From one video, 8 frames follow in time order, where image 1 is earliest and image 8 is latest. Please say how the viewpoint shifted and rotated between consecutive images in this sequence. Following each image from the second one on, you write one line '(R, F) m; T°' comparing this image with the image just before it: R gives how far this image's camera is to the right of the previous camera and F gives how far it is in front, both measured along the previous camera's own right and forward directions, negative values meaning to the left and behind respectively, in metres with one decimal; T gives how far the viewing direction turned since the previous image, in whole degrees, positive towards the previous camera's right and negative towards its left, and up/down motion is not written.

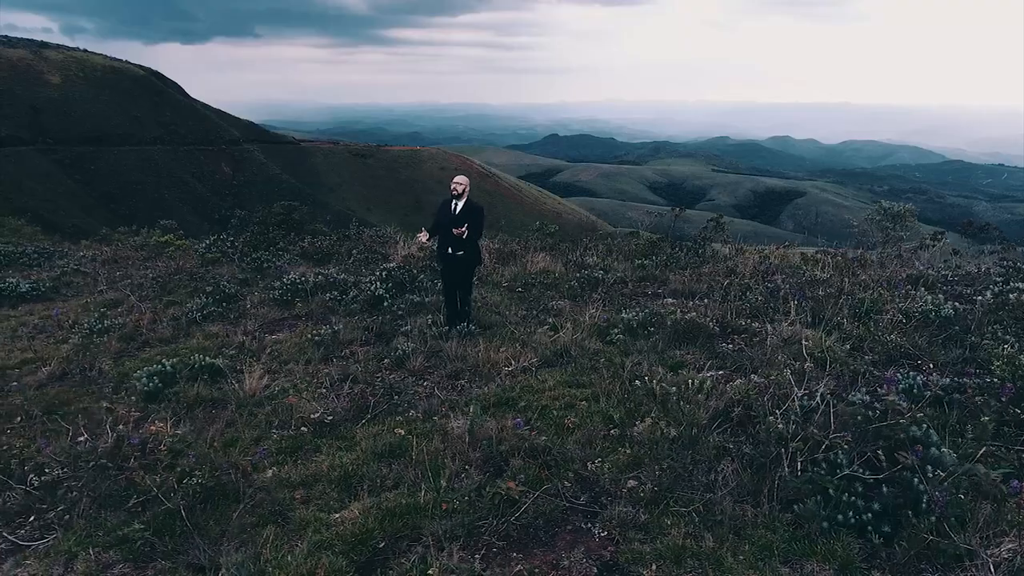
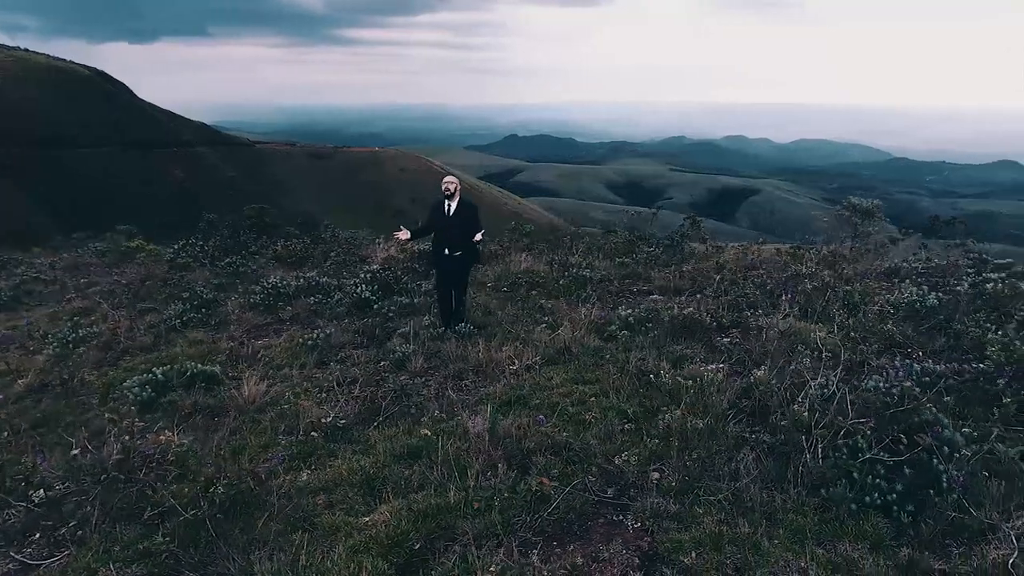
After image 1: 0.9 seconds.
(-0.4, 0.0) m; +3°
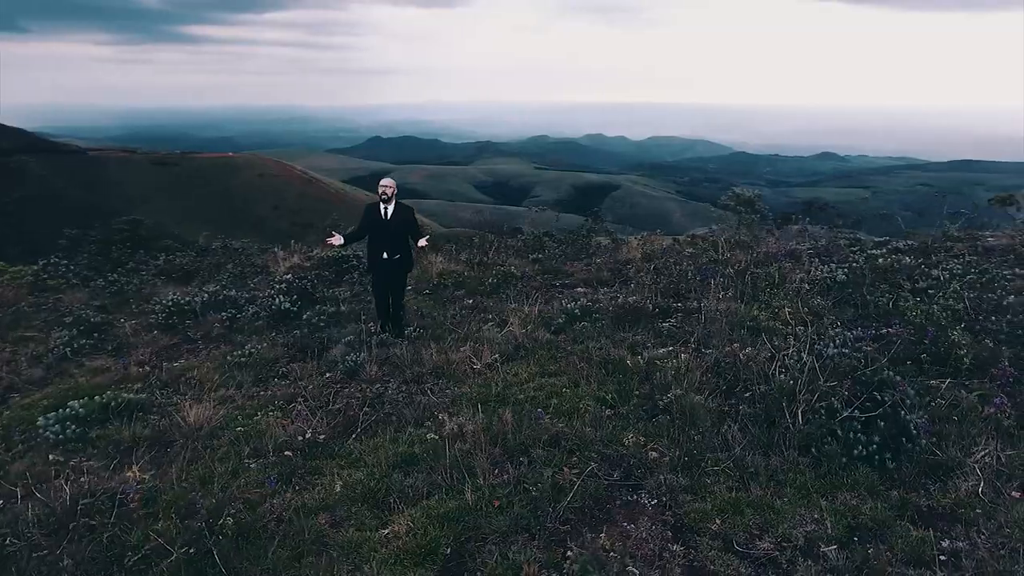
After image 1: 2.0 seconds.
(-0.7, 0.0) m; +11°
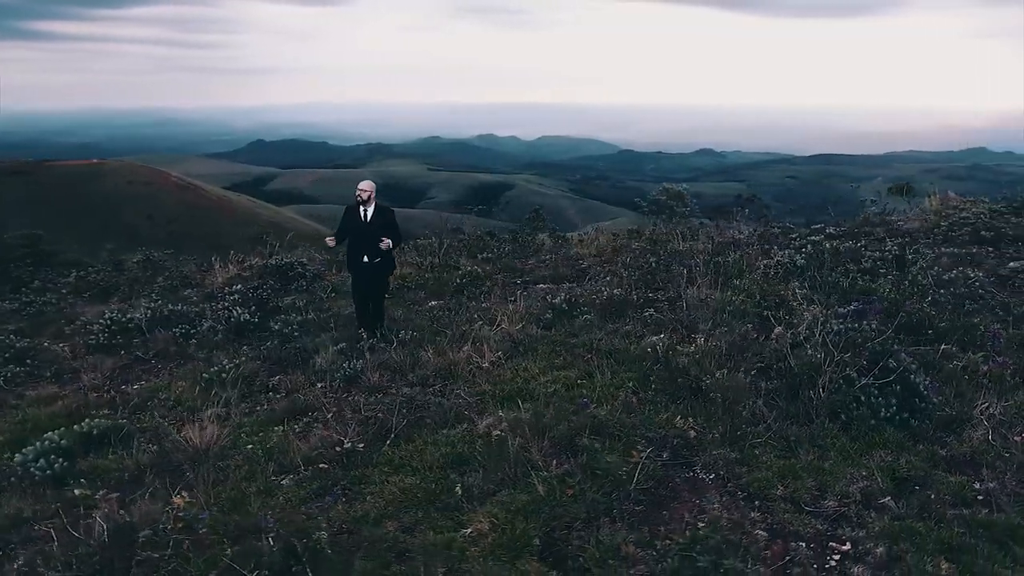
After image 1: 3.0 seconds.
(-0.9, 0.0) m; +9°
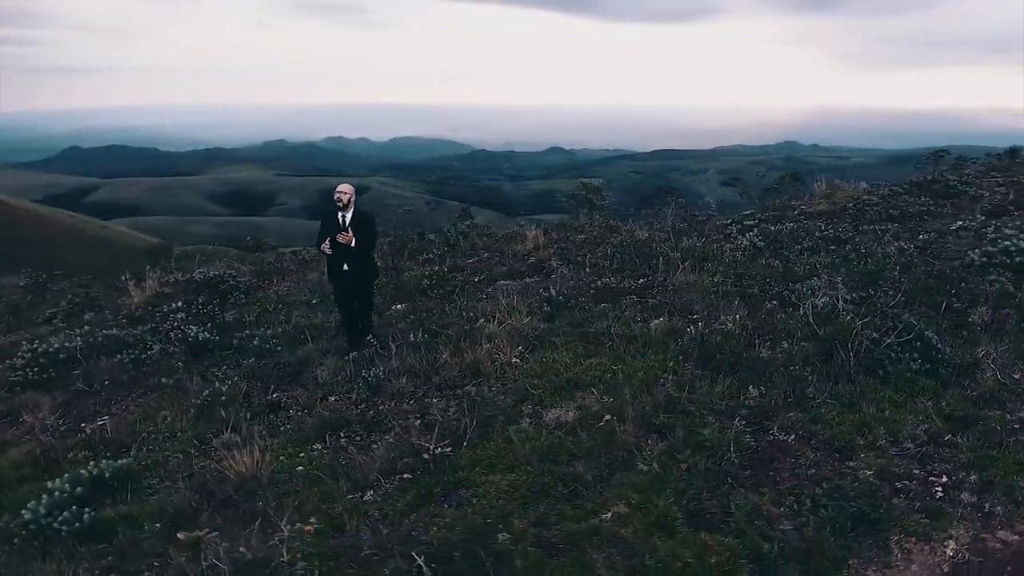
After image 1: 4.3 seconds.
(-1.4, +0.1) m; +12°
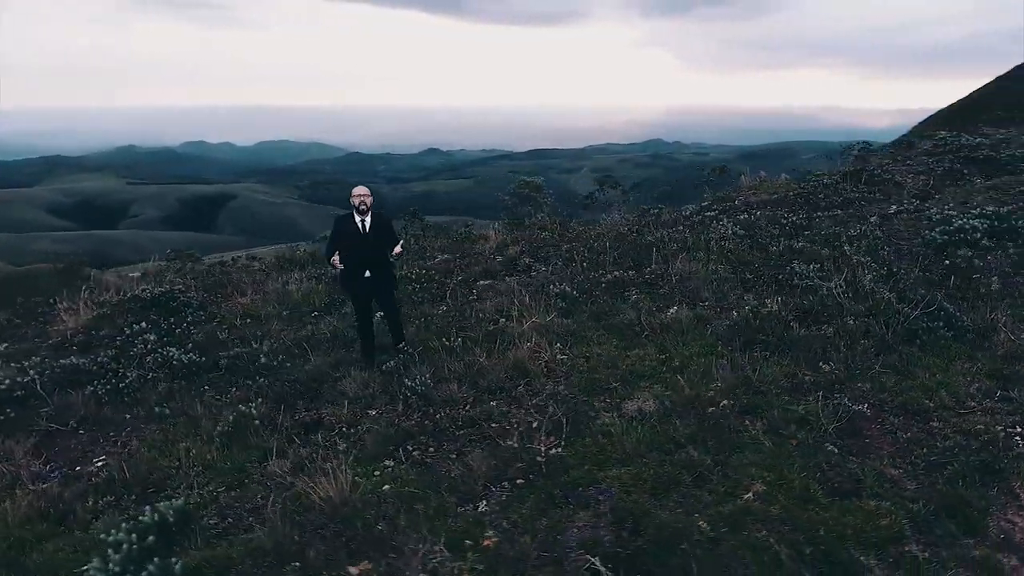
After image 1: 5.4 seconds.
(-1.4, +0.2) m; +11°
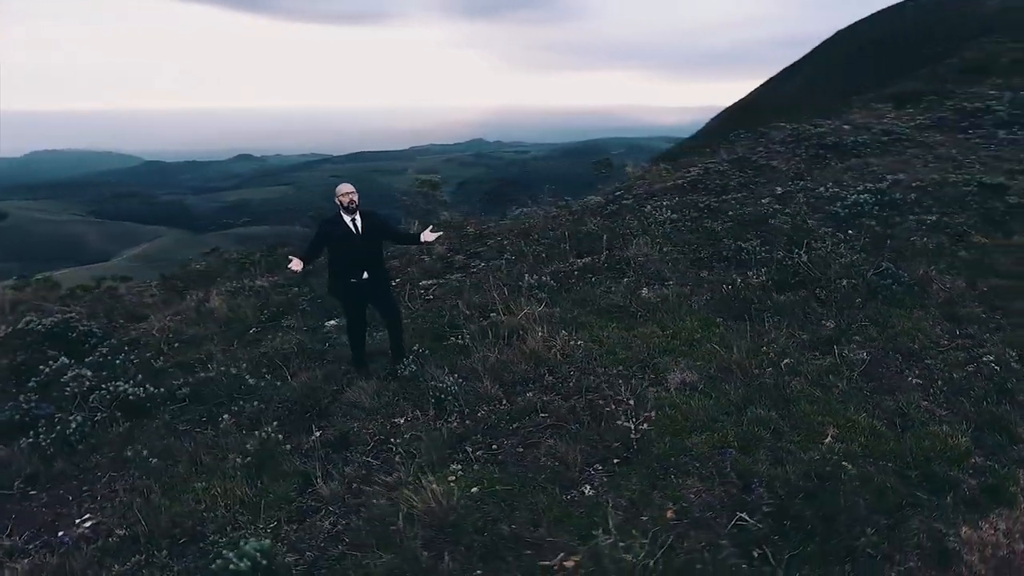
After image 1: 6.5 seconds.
(-1.6, +0.2) m; +15°
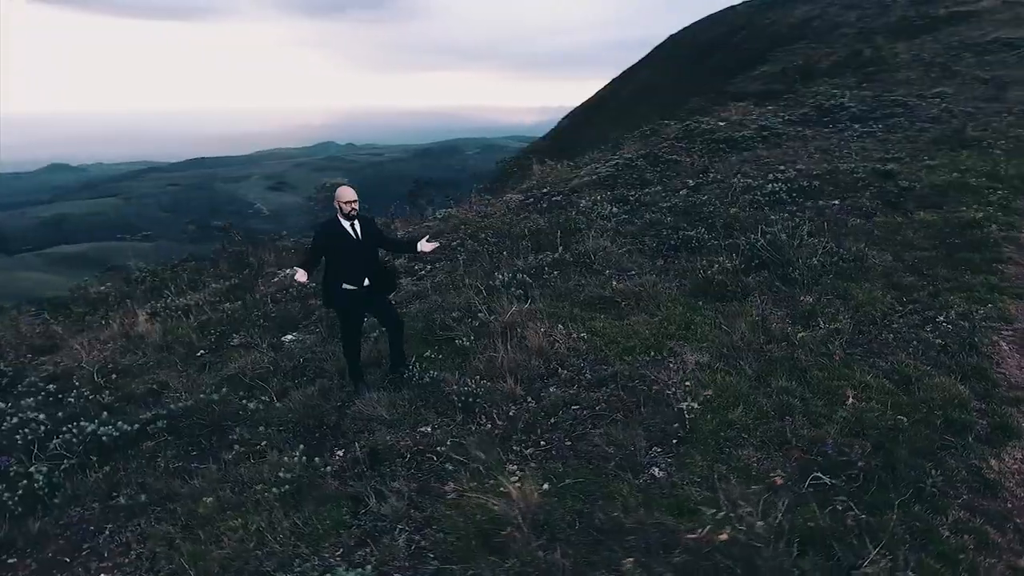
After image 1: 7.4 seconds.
(-1.3, +0.1) m; +12°
